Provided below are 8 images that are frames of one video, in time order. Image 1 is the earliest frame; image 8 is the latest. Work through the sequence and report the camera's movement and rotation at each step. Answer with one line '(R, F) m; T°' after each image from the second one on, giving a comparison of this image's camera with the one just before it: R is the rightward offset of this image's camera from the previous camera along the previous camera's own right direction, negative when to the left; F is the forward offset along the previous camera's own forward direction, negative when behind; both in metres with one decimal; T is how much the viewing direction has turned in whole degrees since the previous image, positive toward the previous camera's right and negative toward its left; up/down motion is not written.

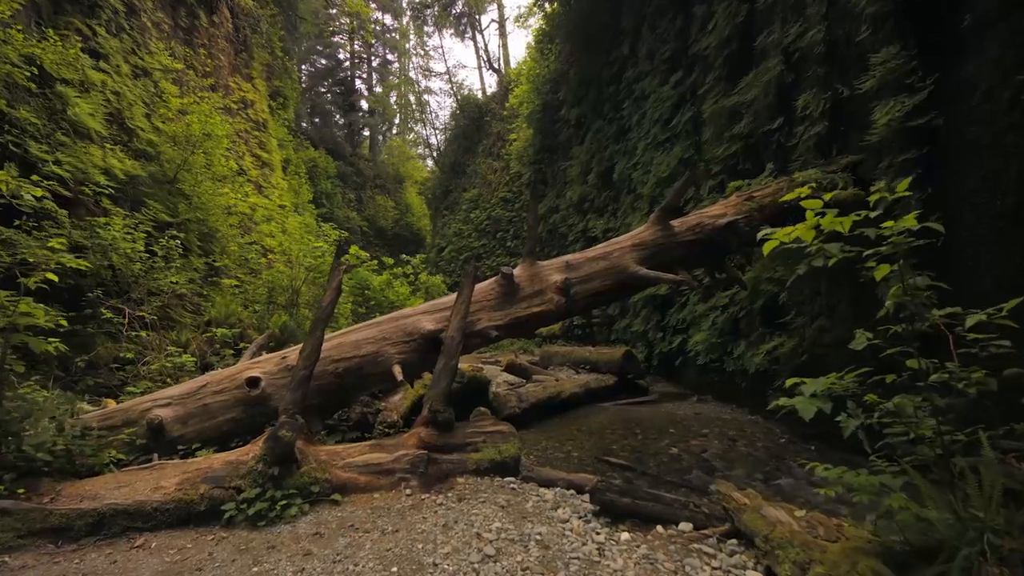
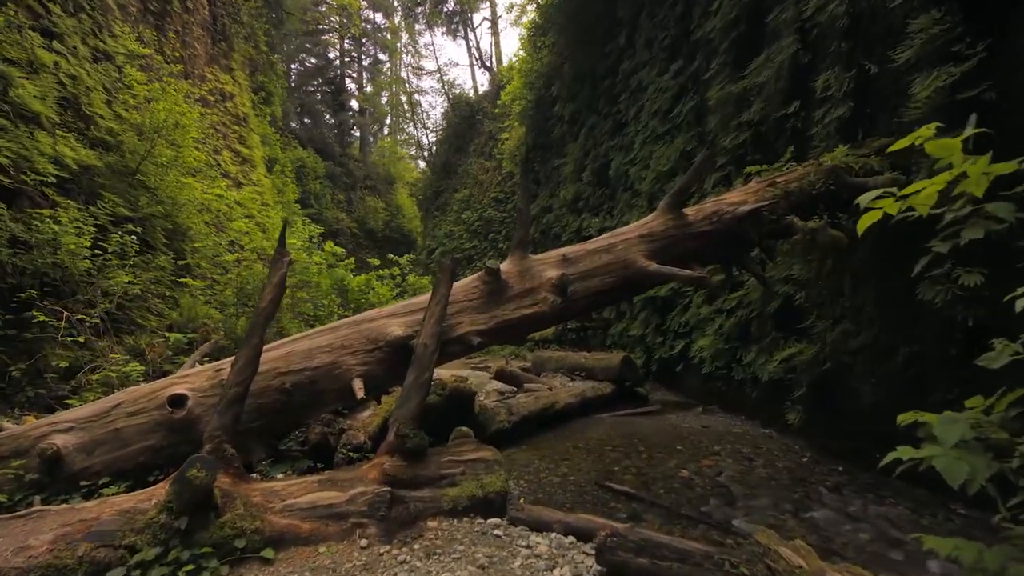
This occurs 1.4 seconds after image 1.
(0.0, +0.6) m; +1°
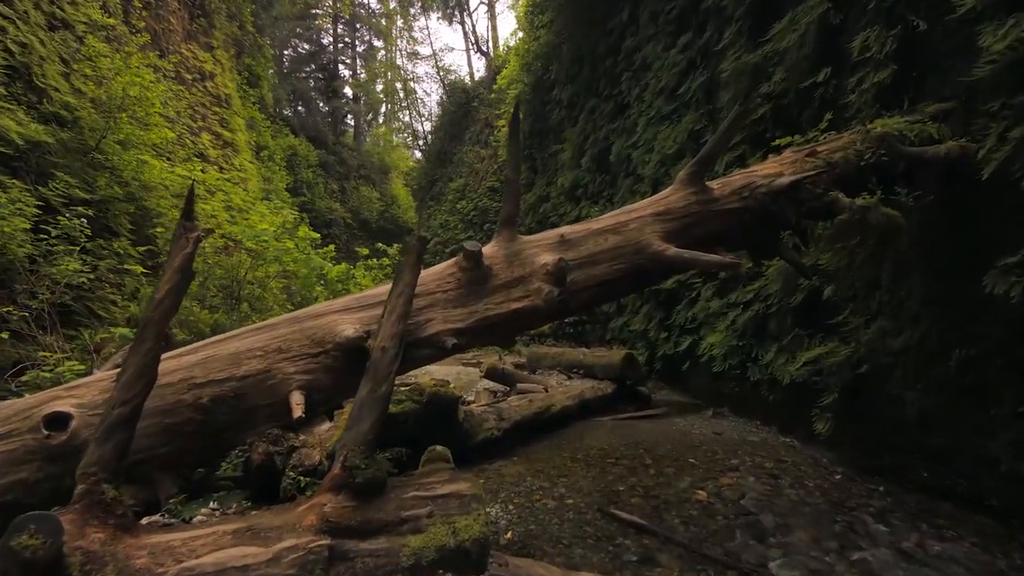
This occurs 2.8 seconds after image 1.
(+0.1, +0.6) m; 0°
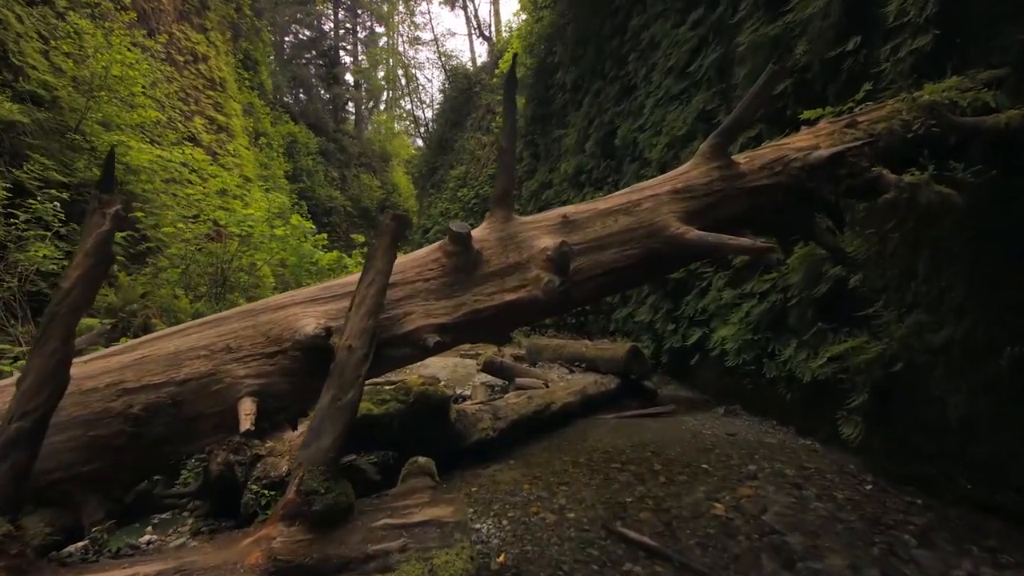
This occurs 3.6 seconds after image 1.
(0.0, +0.4) m; 0°
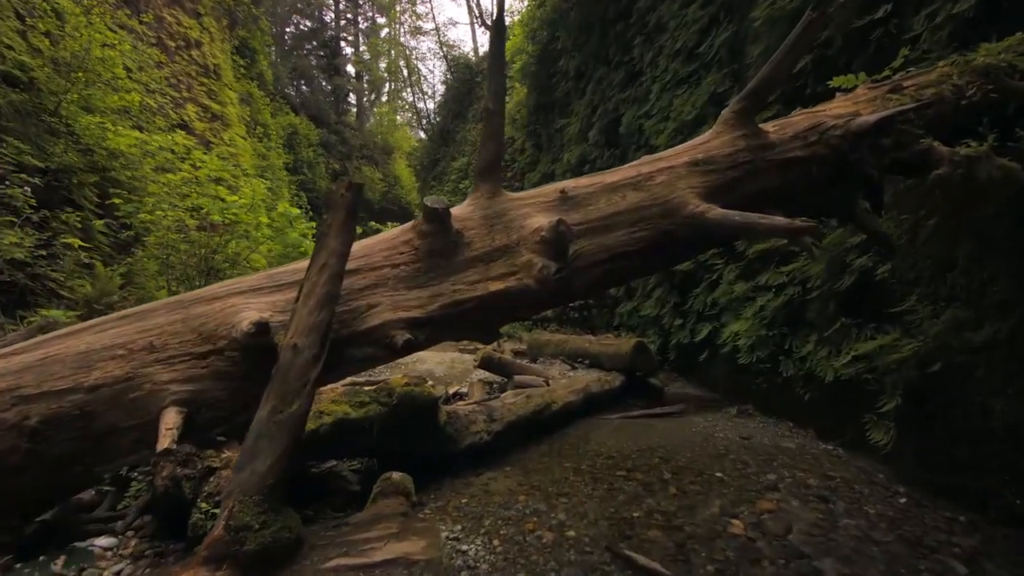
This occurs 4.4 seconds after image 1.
(+0.1, +0.3) m; 0°
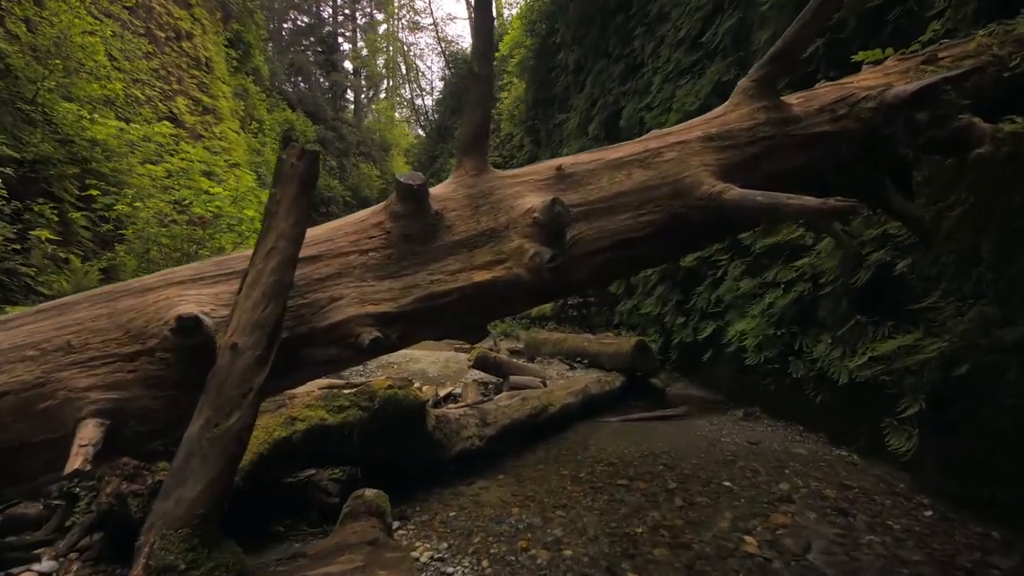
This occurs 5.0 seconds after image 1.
(0.0, +0.2) m; 0°
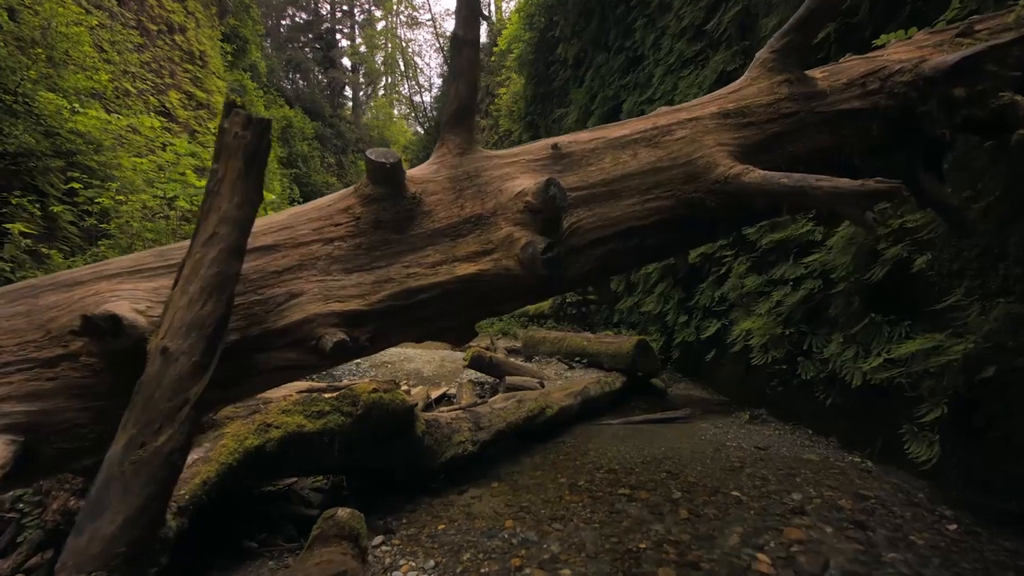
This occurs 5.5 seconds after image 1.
(0.0, +0.2) m; 0°
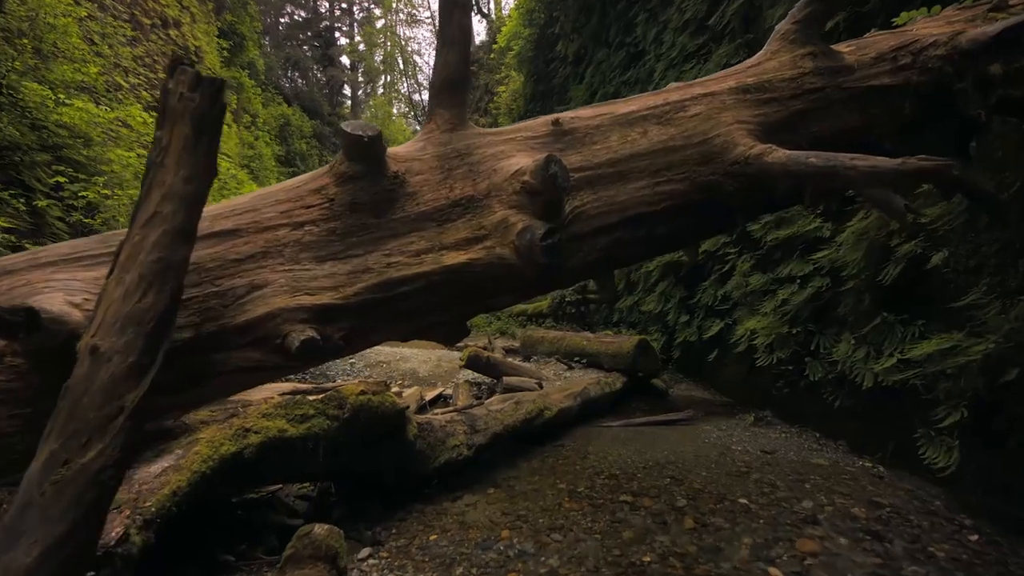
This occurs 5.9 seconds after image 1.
(0.0, +0.2) m; 0°
